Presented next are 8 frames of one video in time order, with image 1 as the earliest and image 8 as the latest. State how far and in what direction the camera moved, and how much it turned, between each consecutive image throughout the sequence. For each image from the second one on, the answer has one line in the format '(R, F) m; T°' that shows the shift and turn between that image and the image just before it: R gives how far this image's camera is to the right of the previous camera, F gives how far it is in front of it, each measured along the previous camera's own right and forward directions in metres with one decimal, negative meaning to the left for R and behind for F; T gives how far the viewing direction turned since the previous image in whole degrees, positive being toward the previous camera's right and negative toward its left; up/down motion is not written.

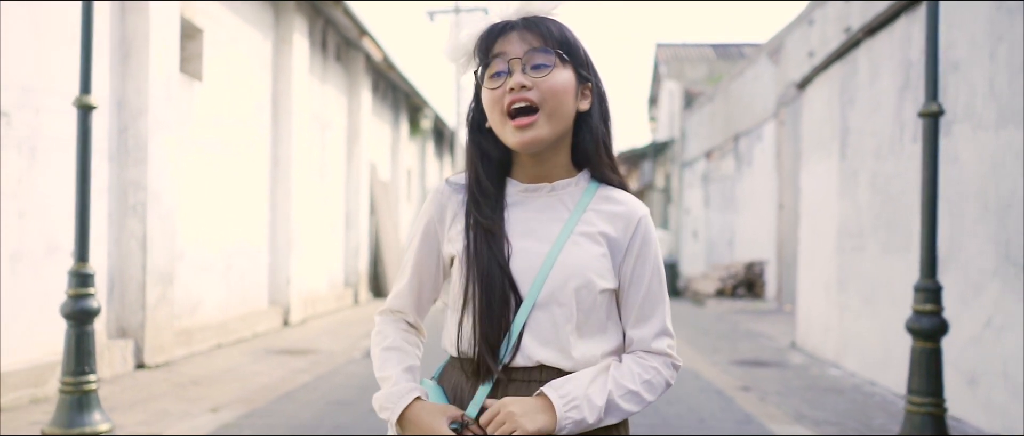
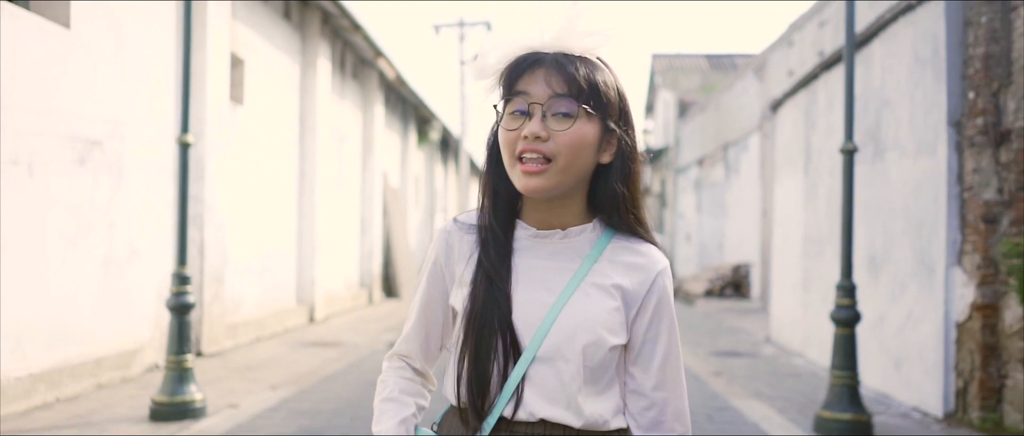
(-0.1, -1.5) m; 0°
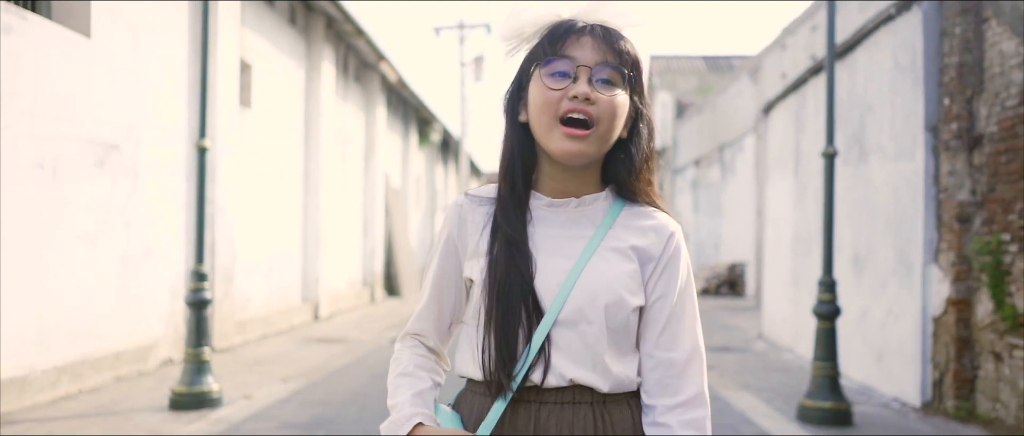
(0.0, -0.4) m; 0°
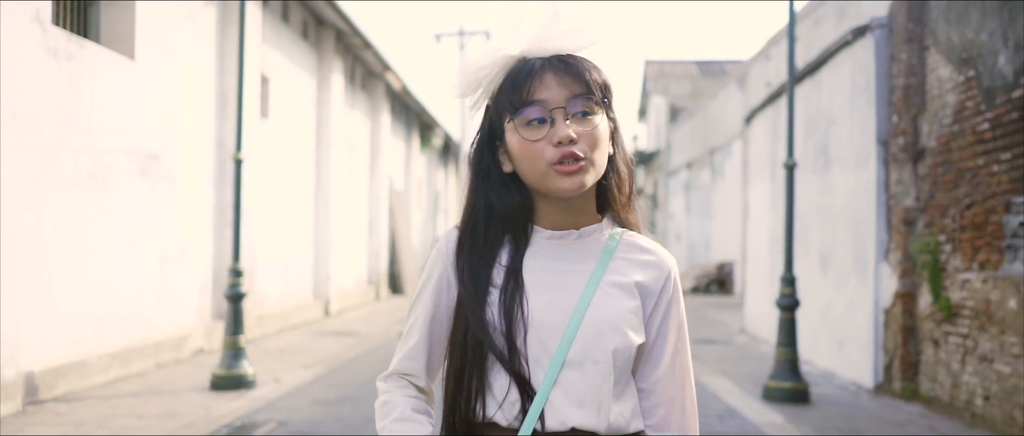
(0.0, -1.0) m; 0°
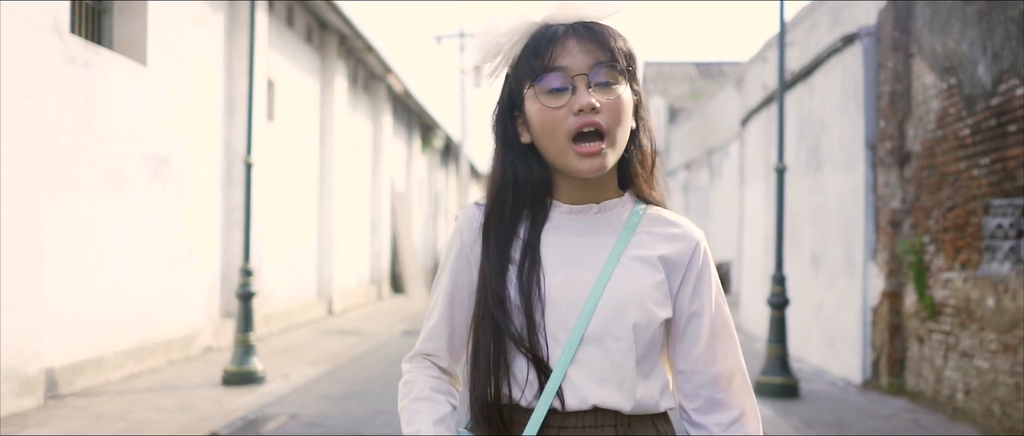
(0.0, -0.3) m; 0°
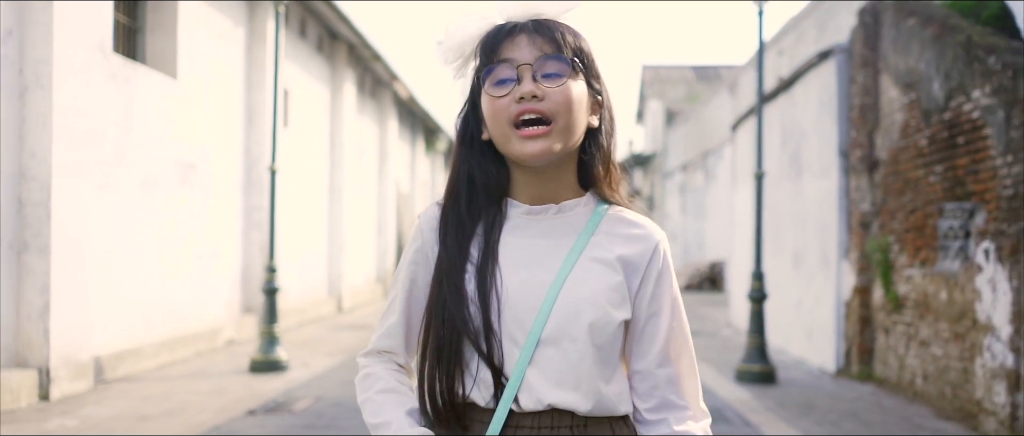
(0.0, -0.8) m; 0°
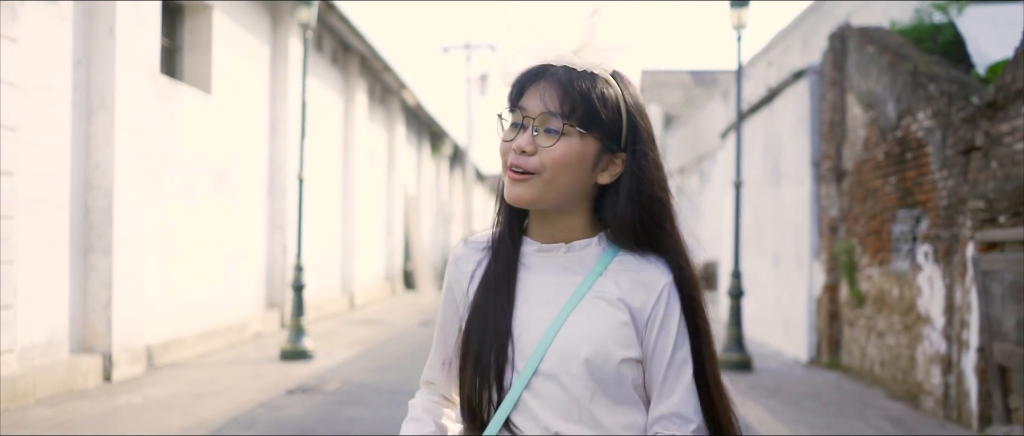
(0.0, -1.1) m; 0°
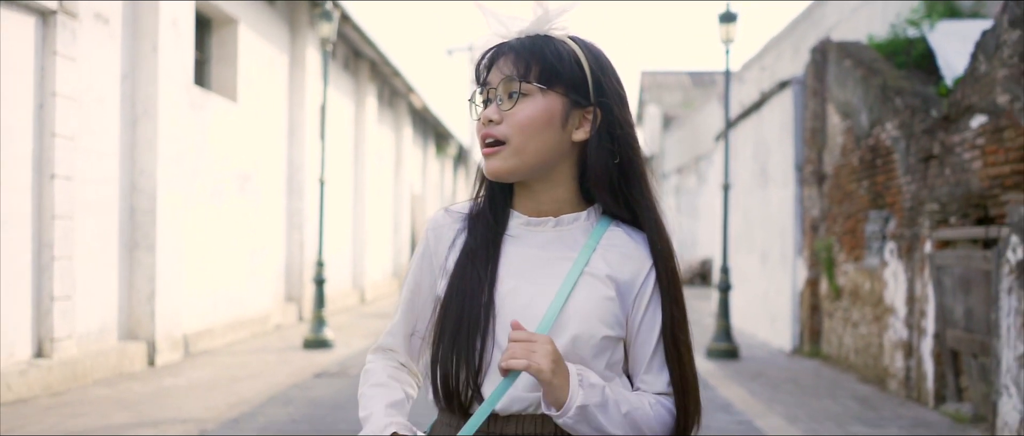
(-0.1, -0.8) m; 0°
